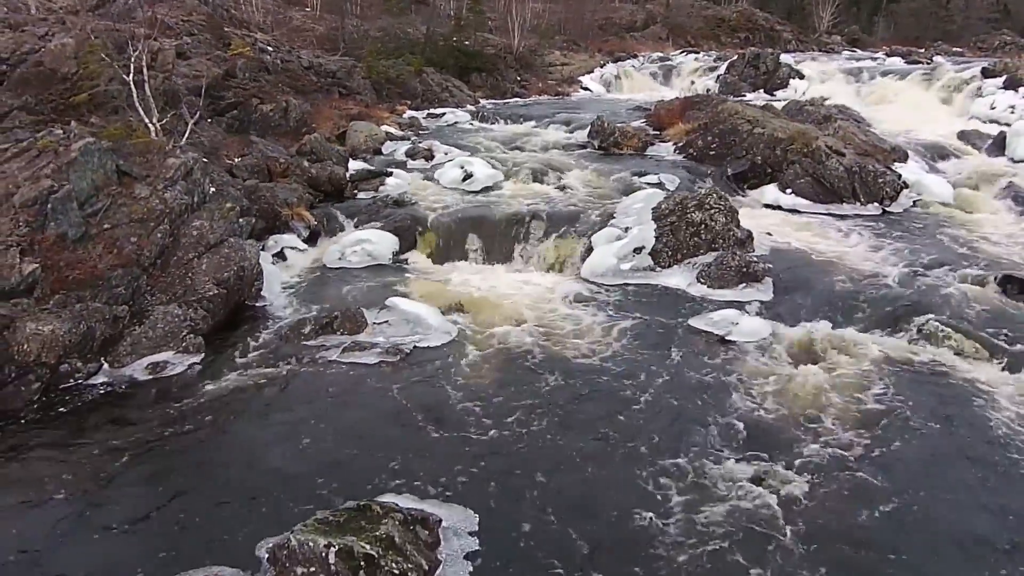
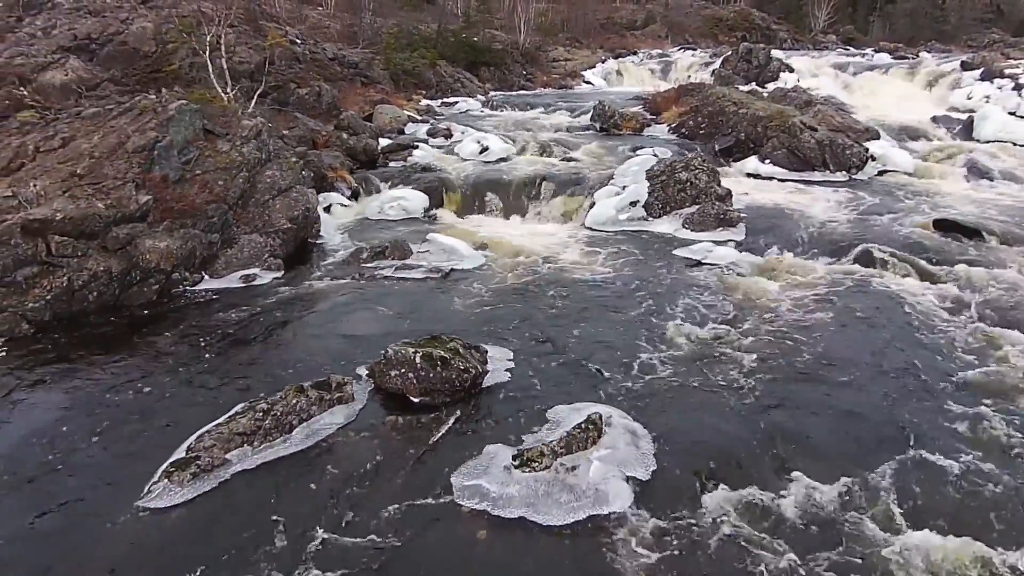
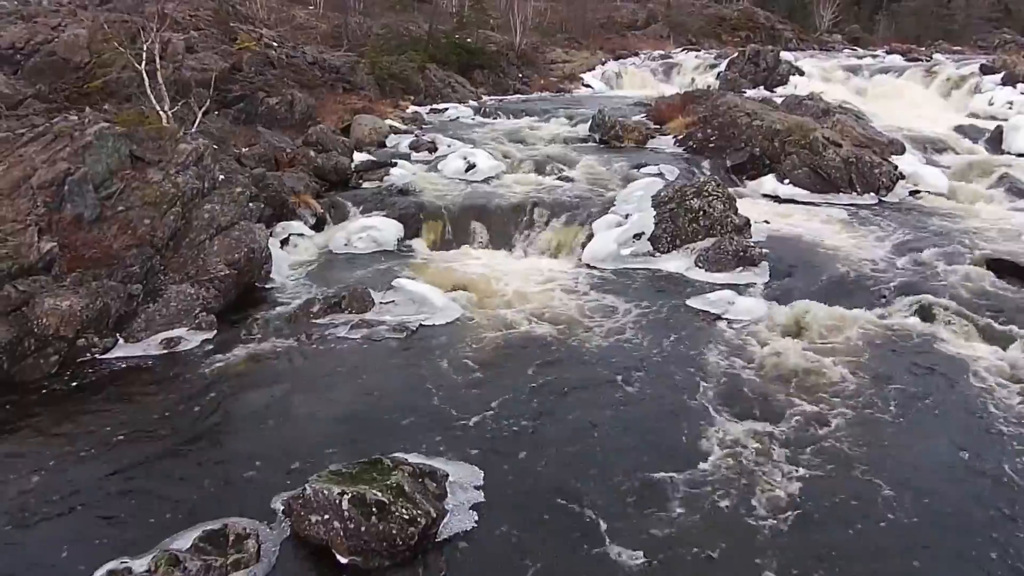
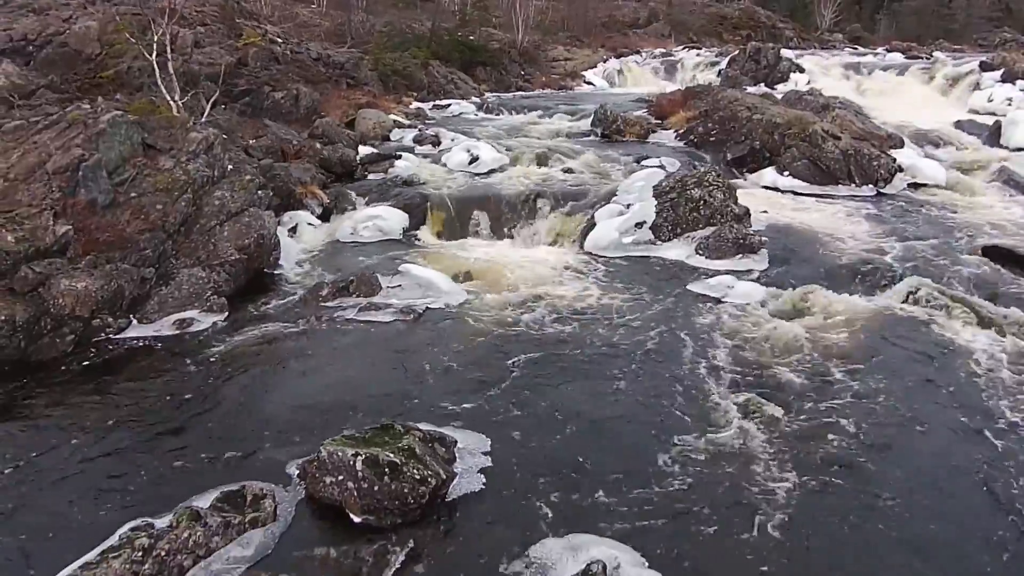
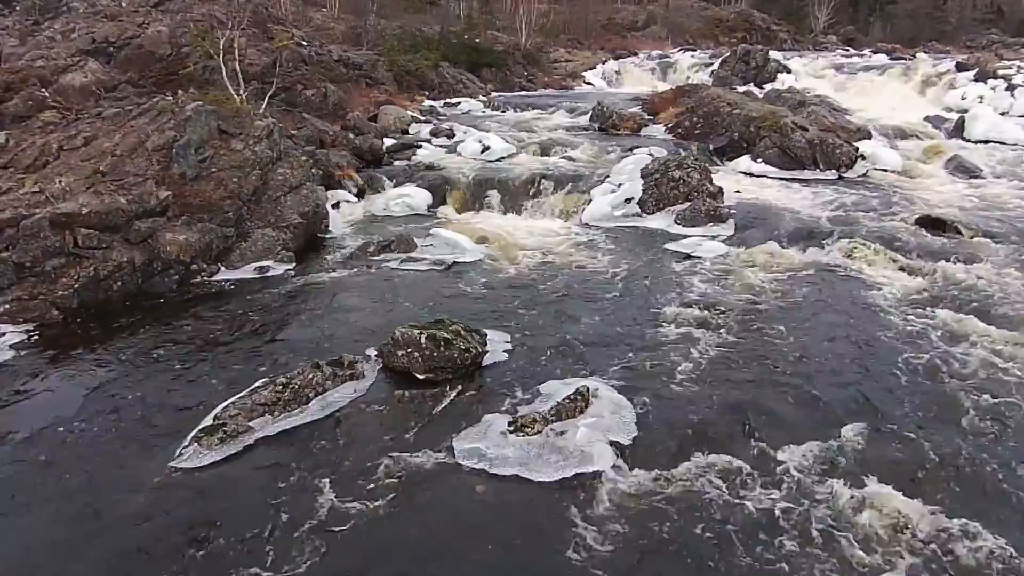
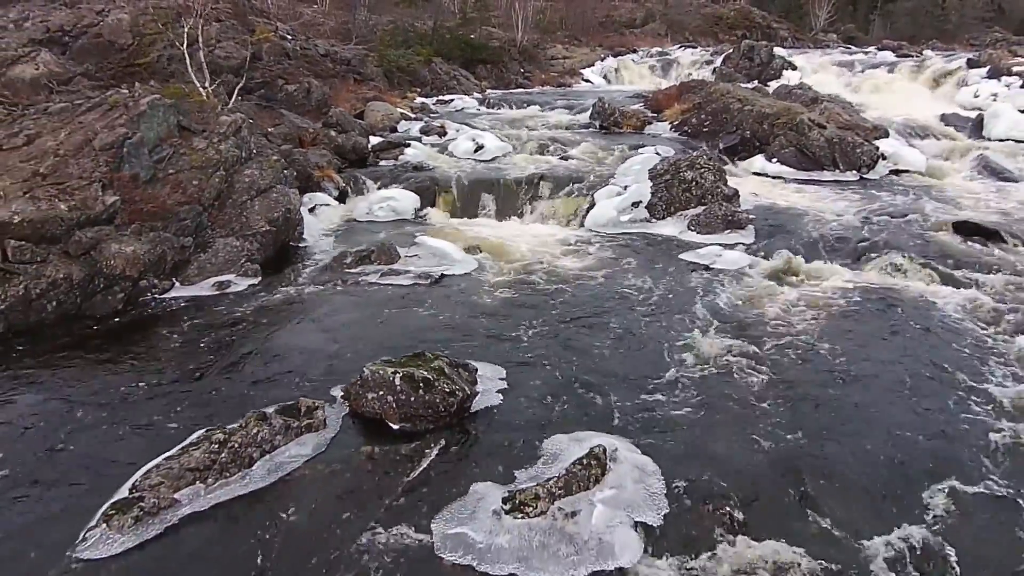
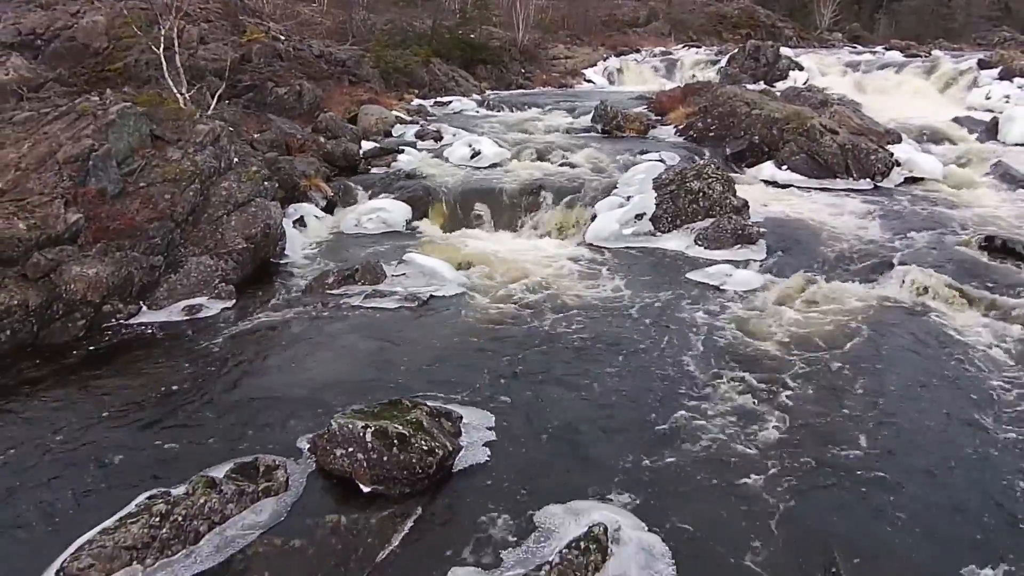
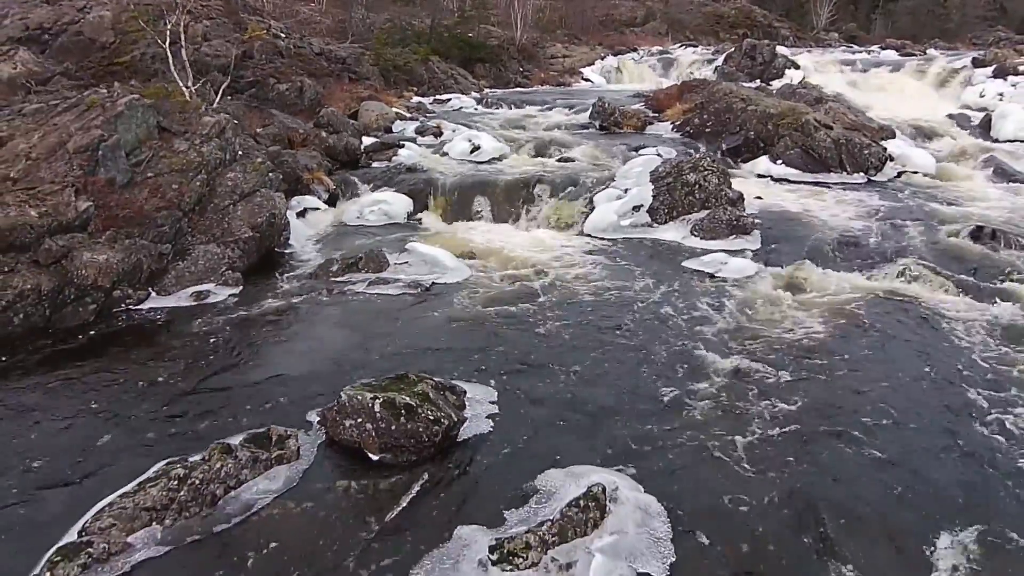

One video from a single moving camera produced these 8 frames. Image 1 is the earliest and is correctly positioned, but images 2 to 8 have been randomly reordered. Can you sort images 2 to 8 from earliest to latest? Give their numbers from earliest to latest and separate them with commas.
3, 4, 7, 8, 6, 2, 5
